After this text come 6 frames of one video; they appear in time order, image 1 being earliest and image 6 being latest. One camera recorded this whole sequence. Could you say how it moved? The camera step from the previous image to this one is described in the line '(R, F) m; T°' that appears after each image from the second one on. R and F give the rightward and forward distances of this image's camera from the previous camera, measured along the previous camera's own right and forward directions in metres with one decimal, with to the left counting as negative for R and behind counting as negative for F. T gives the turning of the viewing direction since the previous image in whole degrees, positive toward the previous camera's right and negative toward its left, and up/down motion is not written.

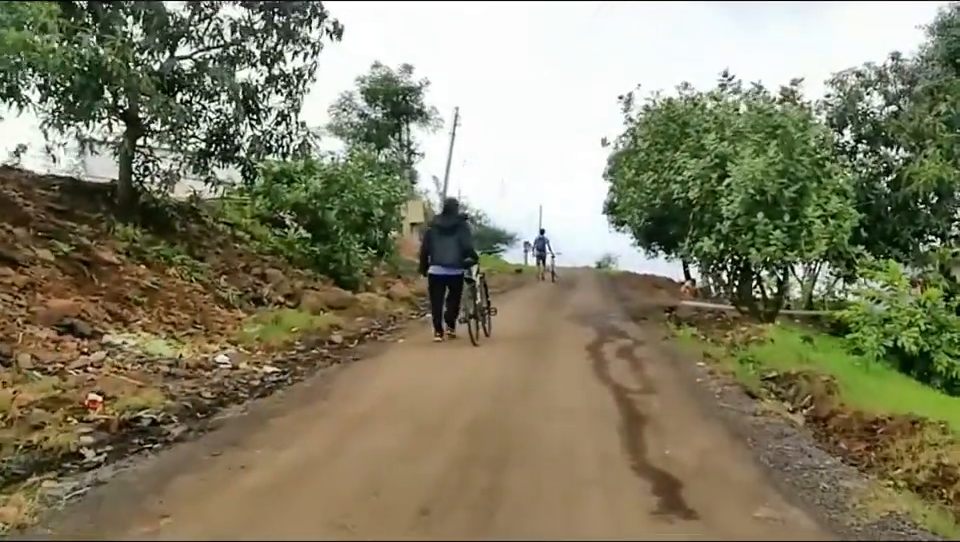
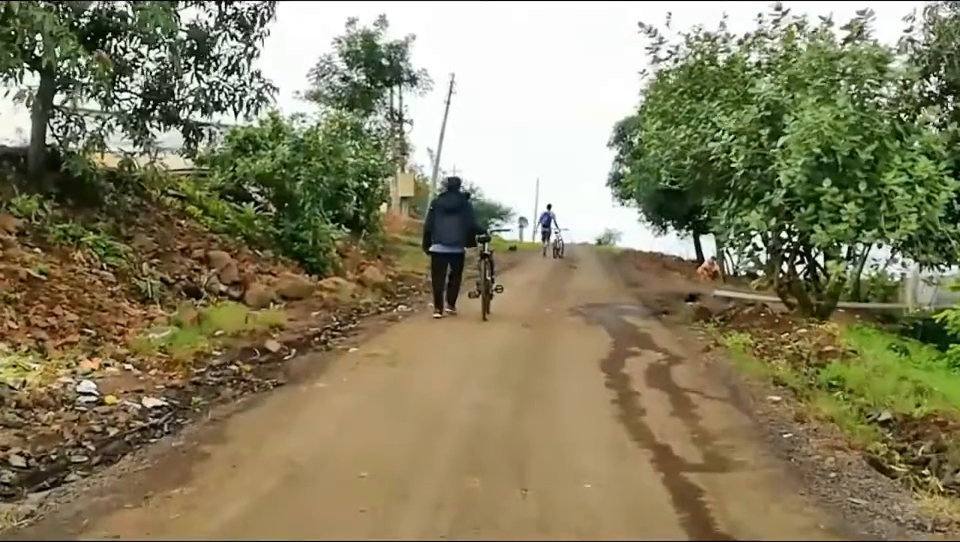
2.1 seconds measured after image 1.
(+0.2, +3.1) m; 0°
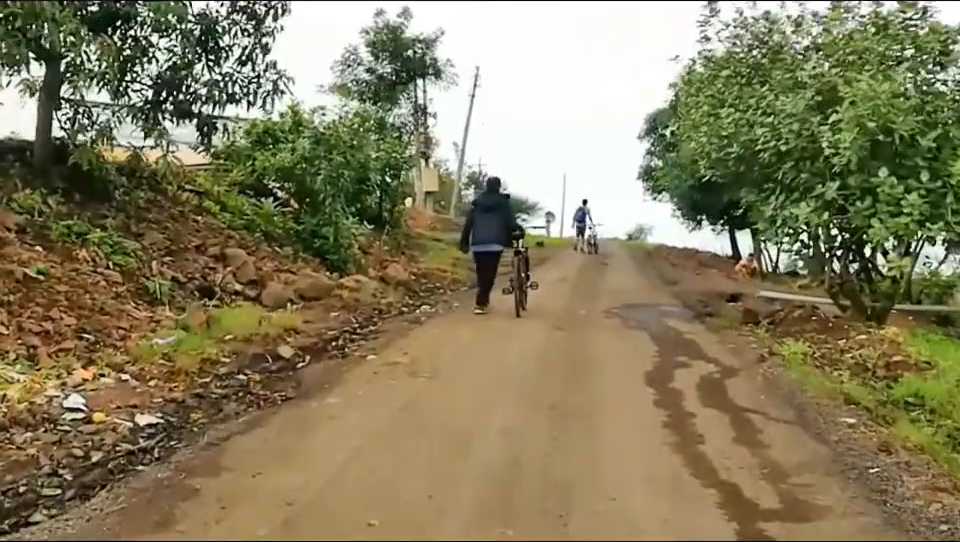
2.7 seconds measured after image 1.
(0.0, +0.8) m; -1°
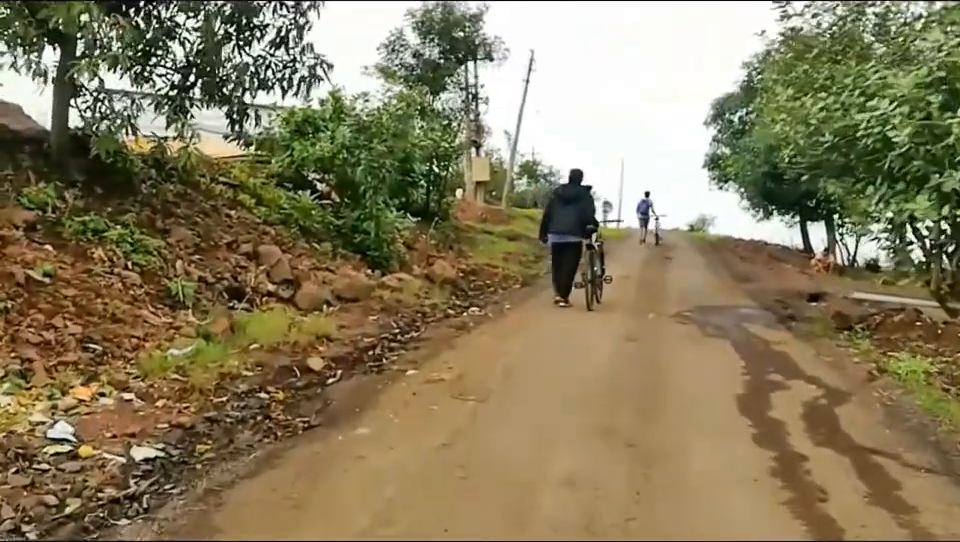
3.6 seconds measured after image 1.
(-0.1, +1.1) m; -2°
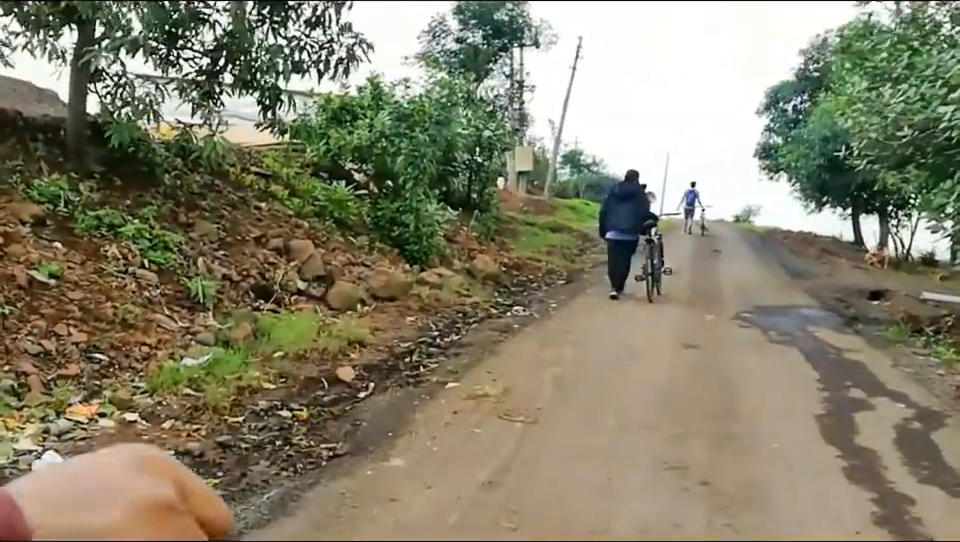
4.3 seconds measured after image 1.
(-0.1, +0.9) m; -2°
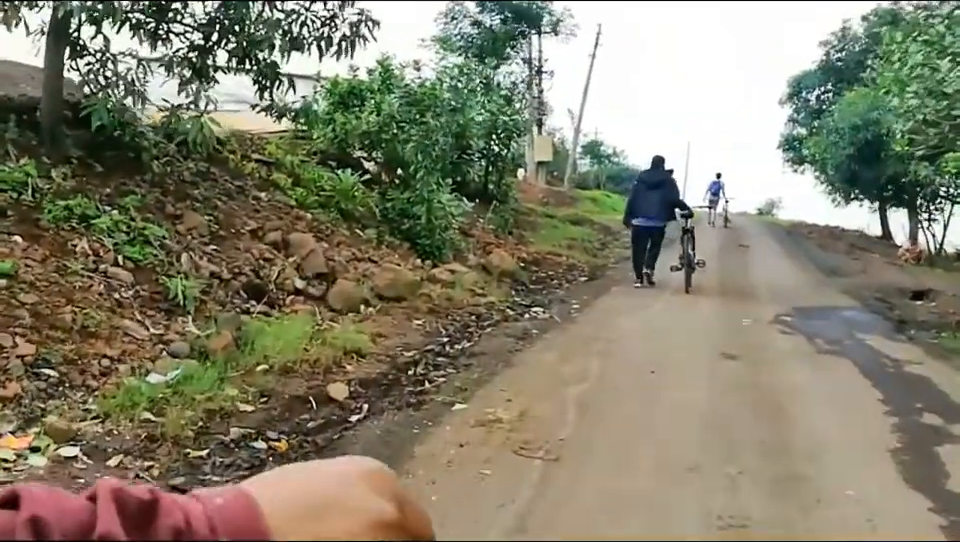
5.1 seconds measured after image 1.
(0.0, +1.1) m; -1°
